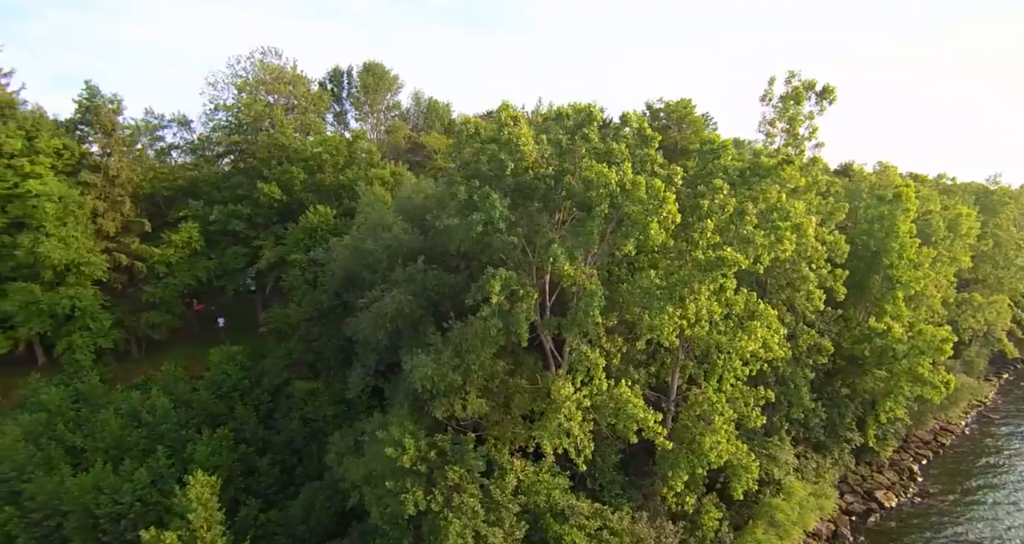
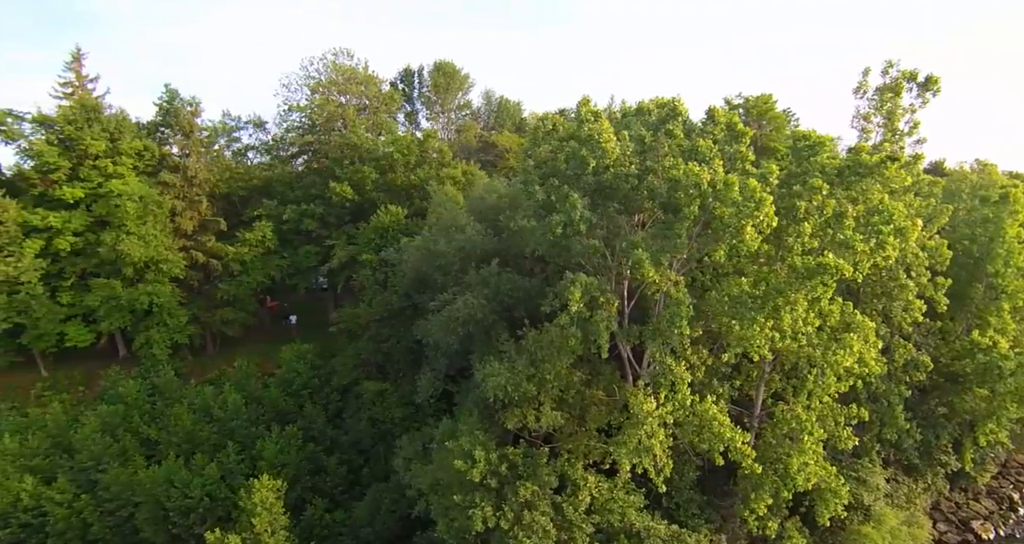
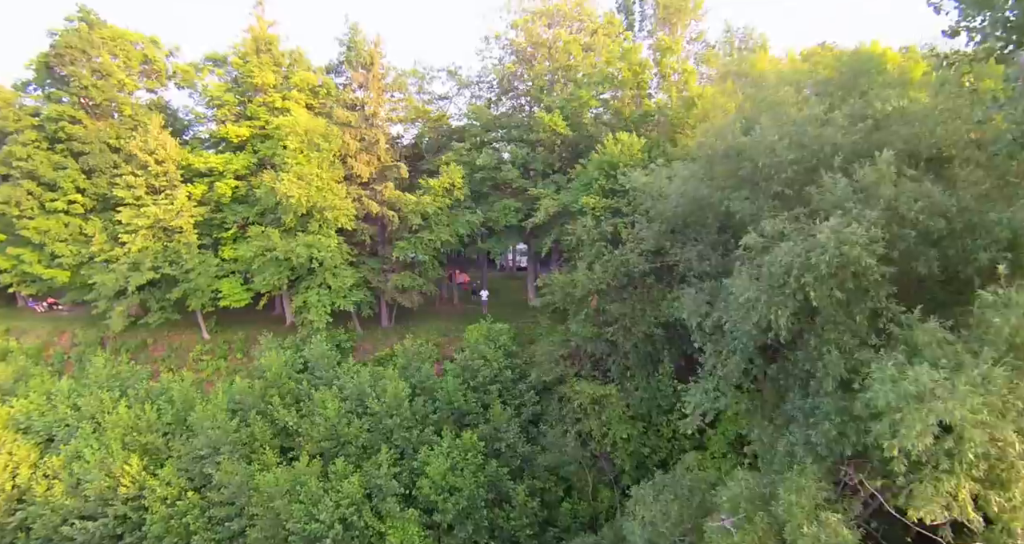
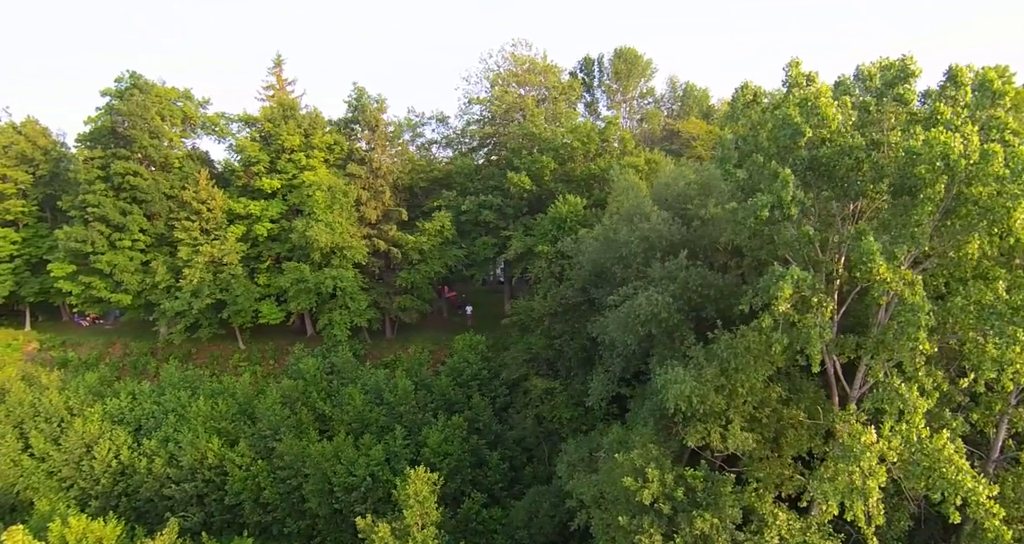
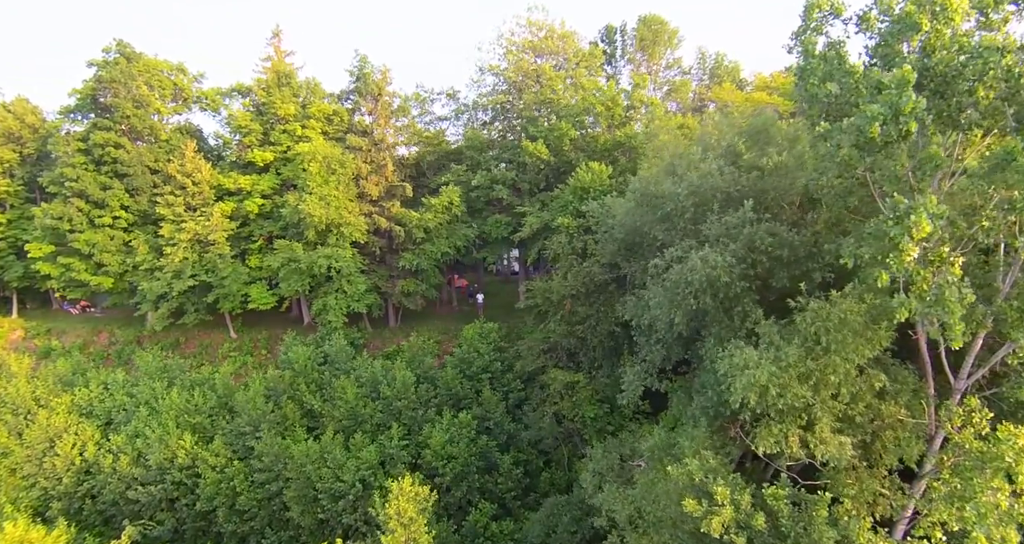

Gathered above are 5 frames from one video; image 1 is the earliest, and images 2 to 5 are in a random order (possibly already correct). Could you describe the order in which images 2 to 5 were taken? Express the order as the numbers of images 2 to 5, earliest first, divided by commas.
2, 4, 5, 3
